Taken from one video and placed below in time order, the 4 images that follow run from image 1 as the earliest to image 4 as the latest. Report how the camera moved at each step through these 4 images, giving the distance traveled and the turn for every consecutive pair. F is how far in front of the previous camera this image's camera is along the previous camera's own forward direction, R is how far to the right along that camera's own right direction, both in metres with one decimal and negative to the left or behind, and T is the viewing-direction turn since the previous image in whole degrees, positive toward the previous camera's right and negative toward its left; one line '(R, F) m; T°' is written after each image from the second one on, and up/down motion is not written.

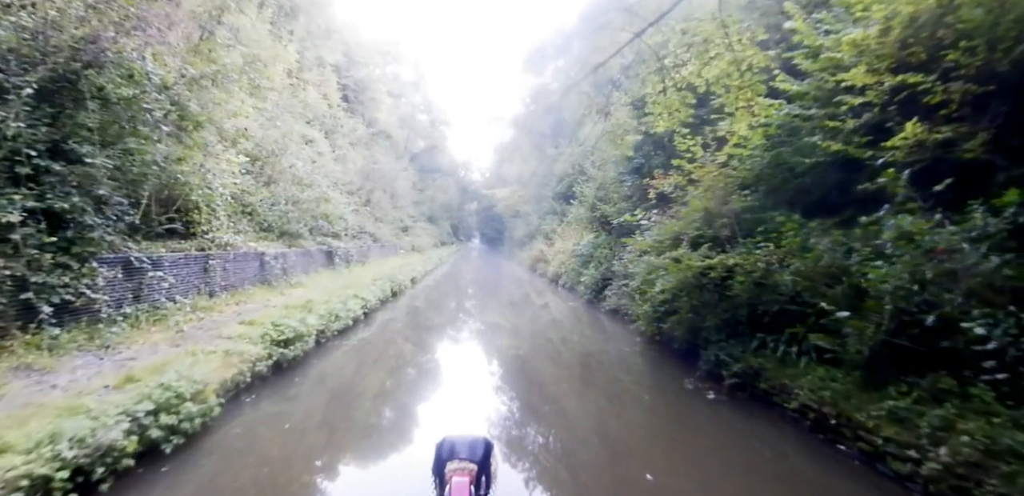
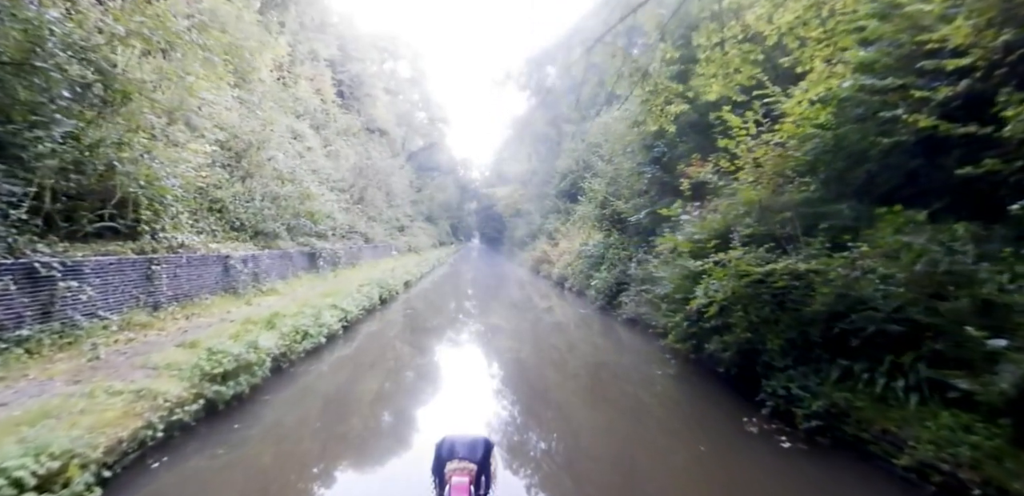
(-0.1, +1.4) m; 0°
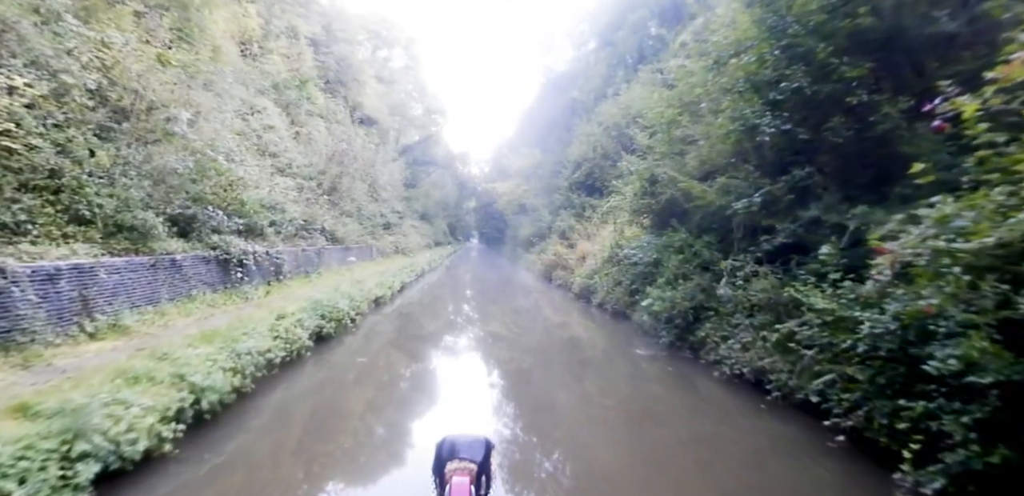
(-0.3, +4.1) m; 0°
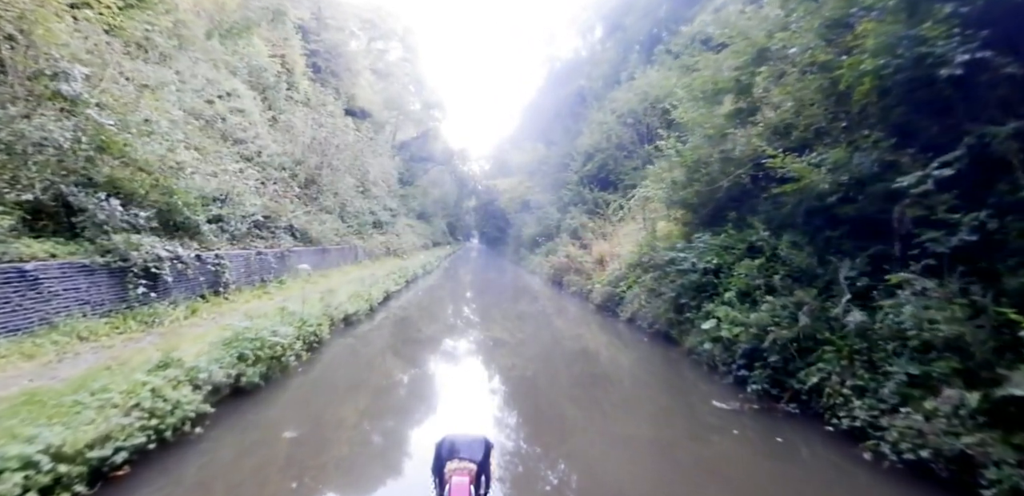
(-0.2, +2.2) m; 0°
